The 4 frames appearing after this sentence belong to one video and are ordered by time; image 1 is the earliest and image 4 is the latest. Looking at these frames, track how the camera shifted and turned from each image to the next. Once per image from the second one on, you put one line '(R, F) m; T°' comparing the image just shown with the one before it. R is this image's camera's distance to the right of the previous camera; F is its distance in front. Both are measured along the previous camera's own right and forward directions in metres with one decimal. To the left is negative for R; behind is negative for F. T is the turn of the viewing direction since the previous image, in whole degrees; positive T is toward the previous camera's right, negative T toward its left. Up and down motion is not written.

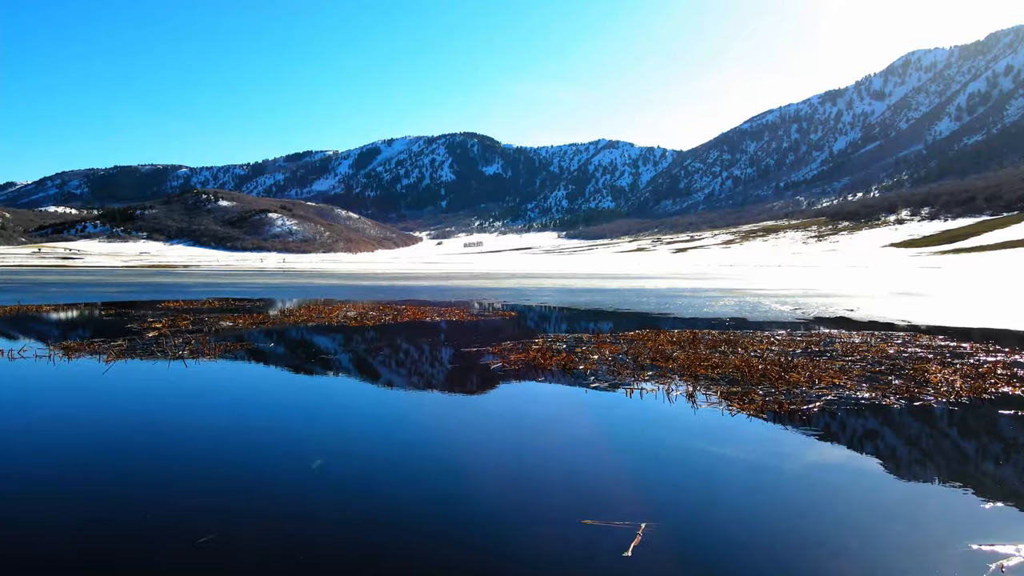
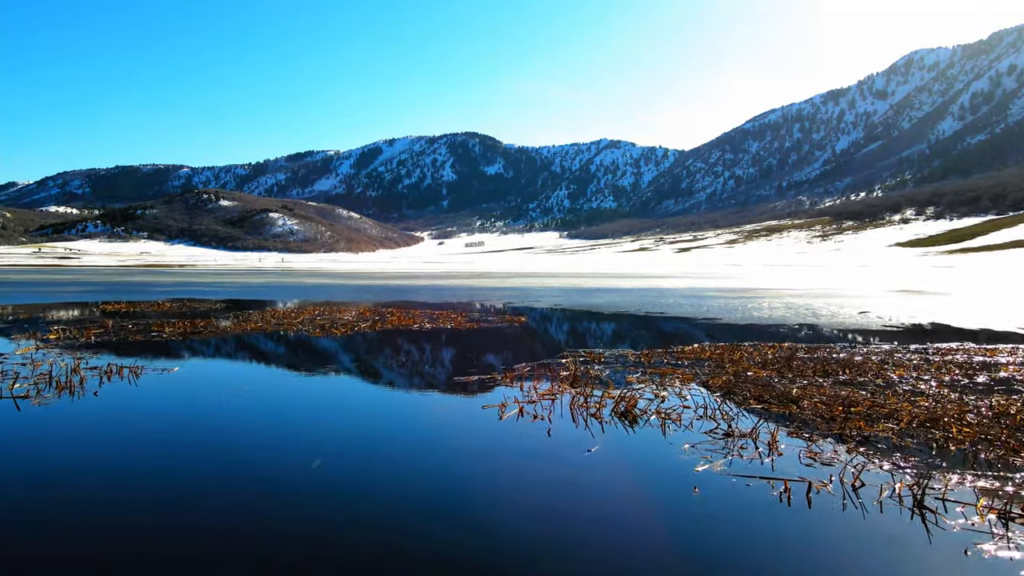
(-0.1, +1.2) m; 0°
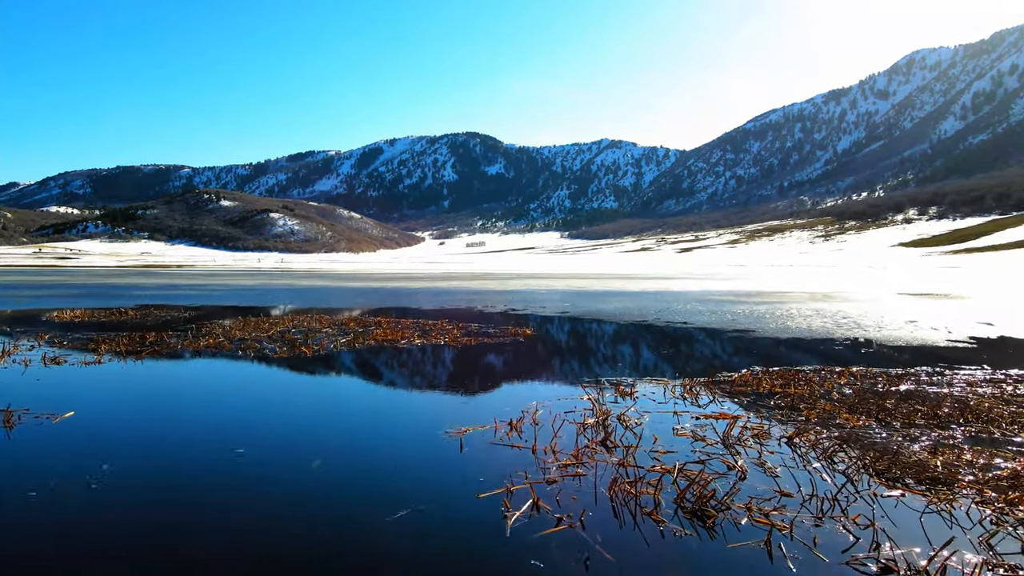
(0.0, +0.6) m; 0°
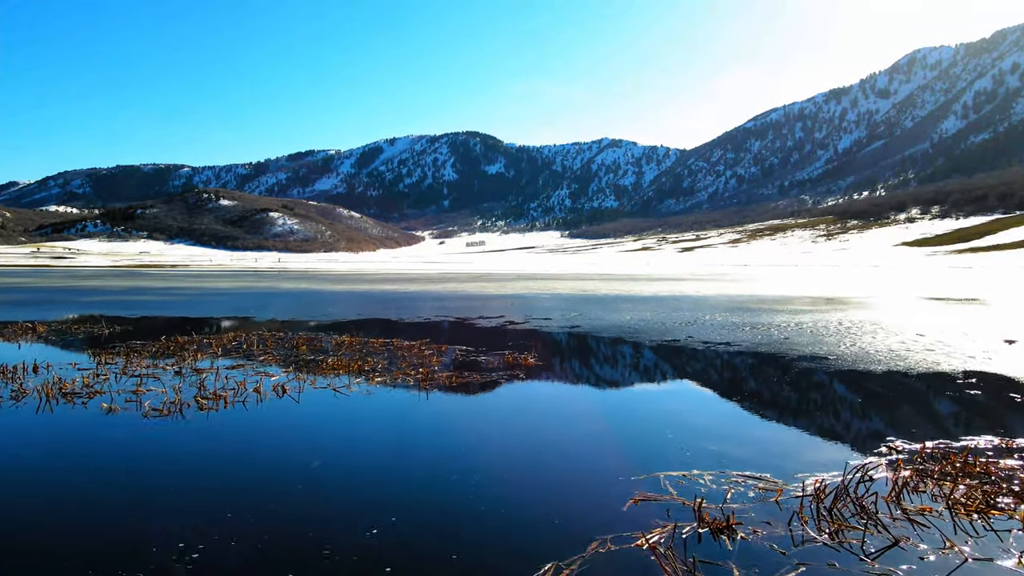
(0.0, +0.9) m; 0°
